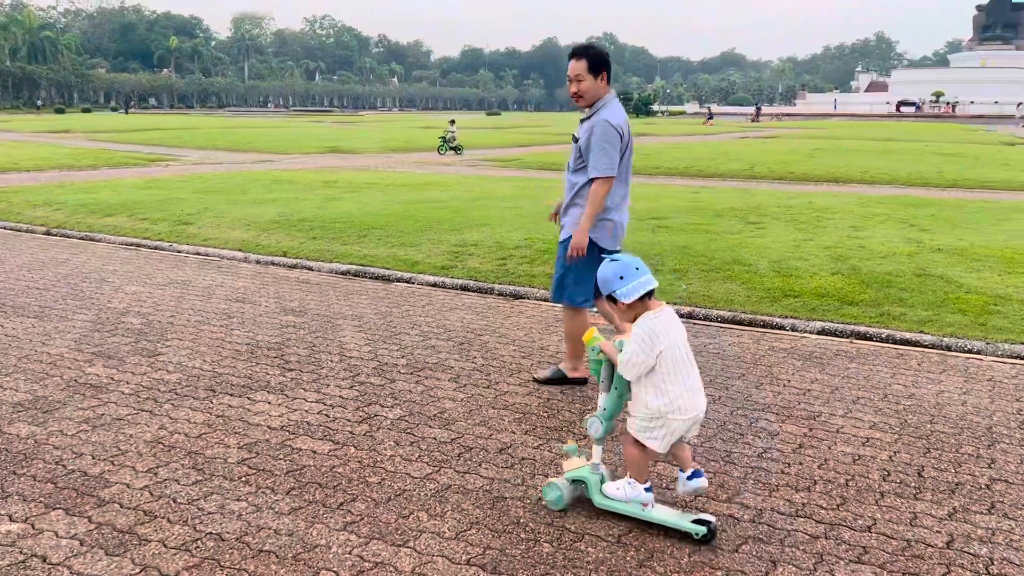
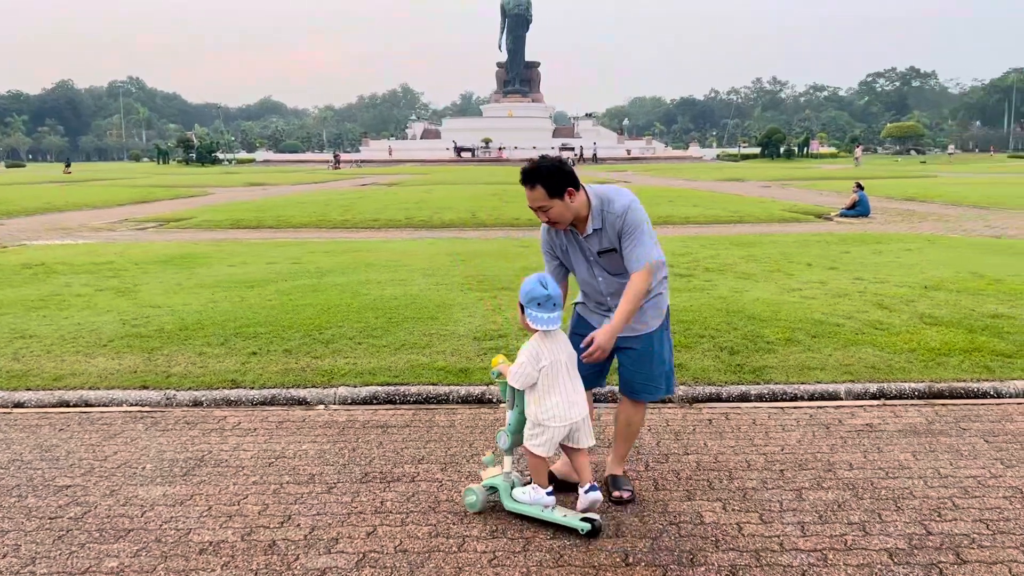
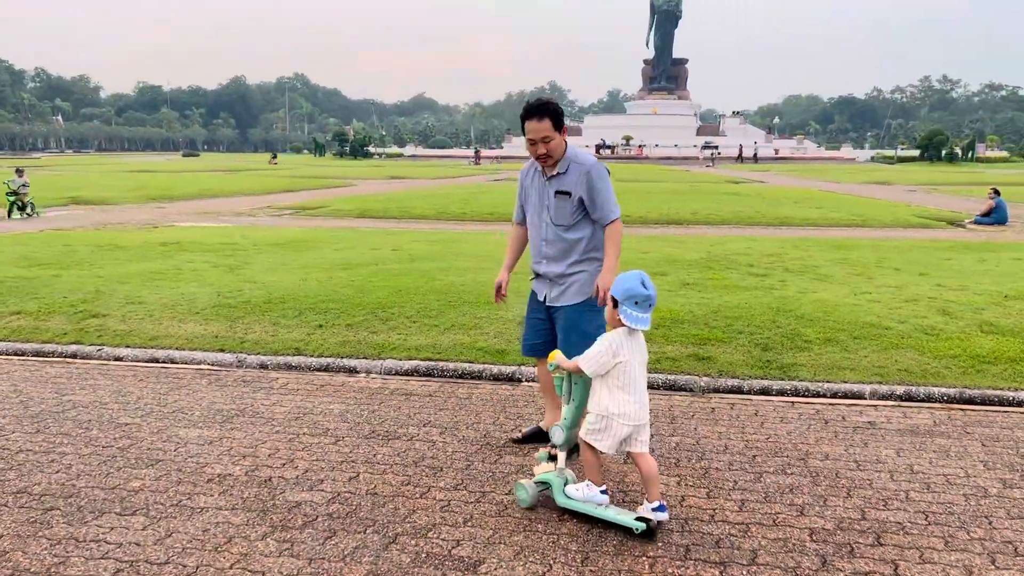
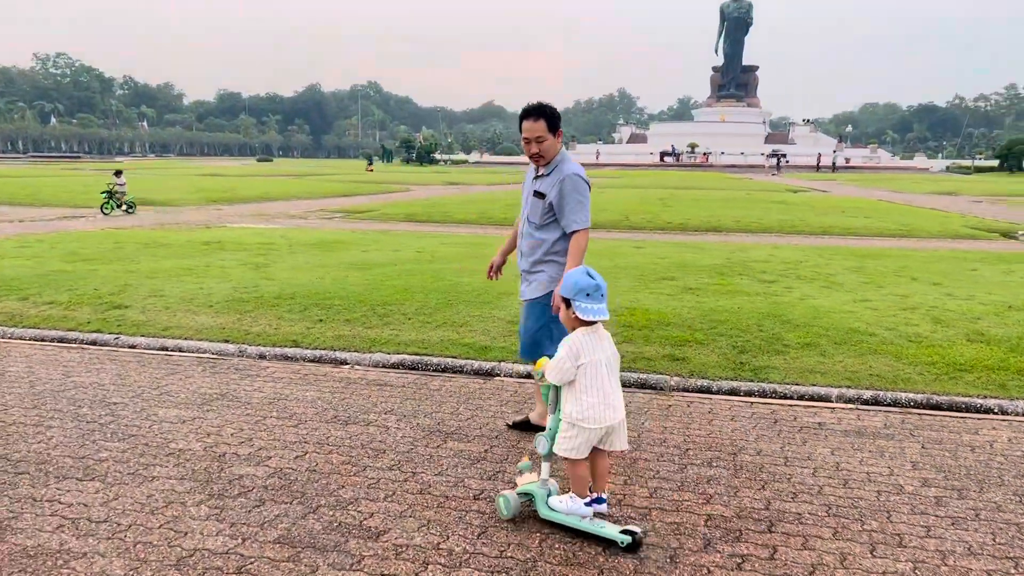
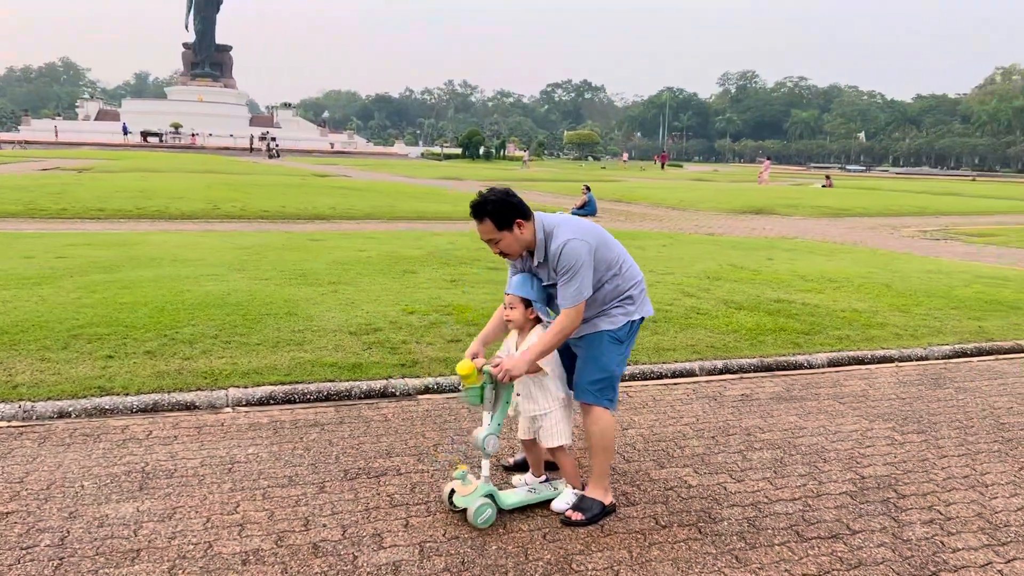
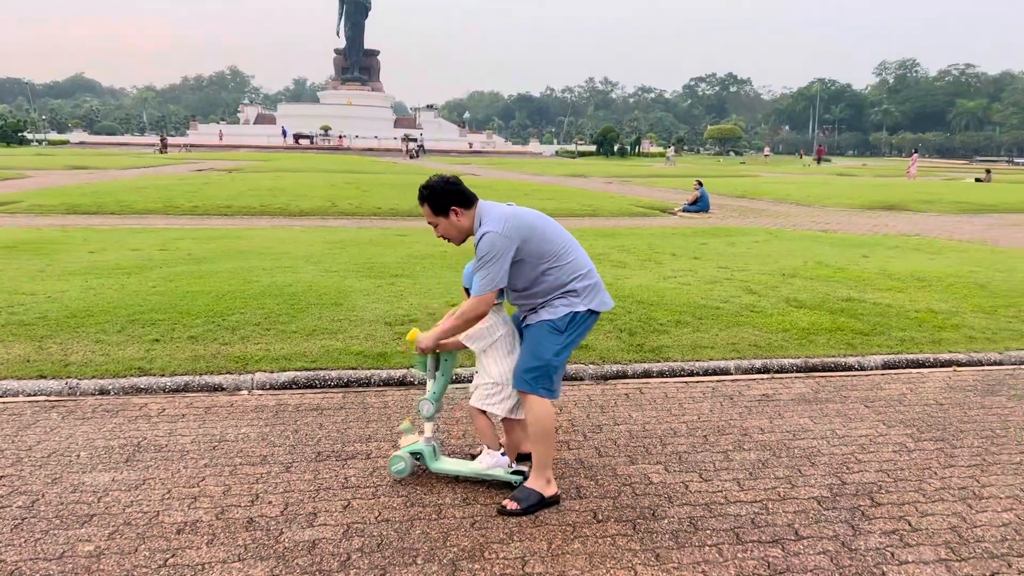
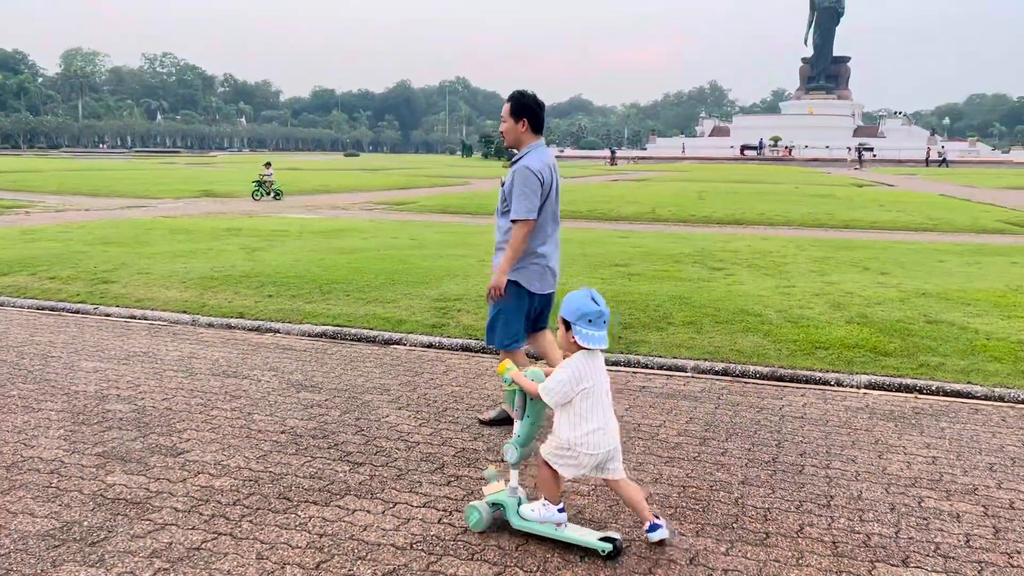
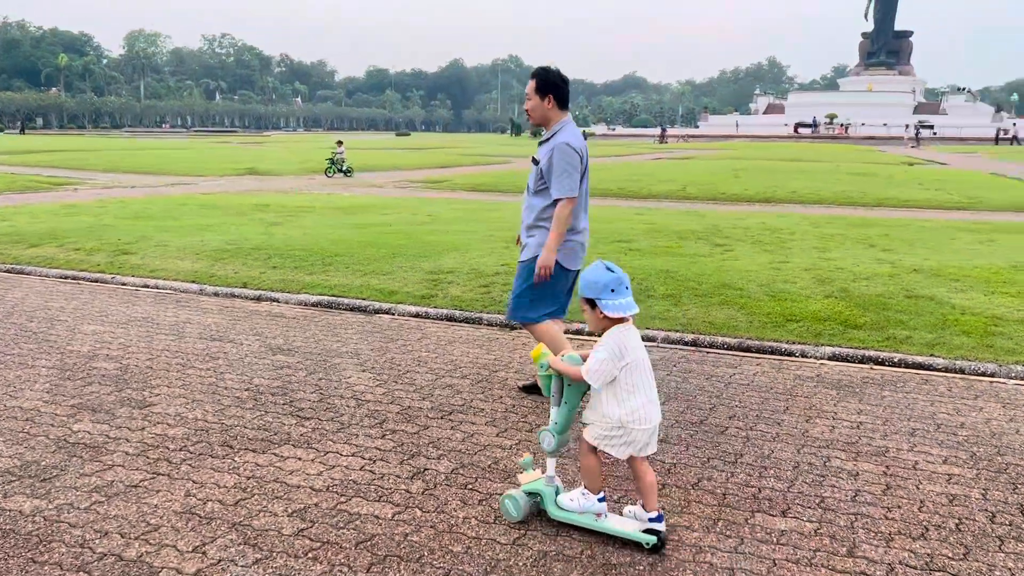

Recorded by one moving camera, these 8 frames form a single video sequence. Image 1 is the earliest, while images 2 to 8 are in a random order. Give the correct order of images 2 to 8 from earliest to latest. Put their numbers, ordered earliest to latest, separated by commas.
8, 7, 4, 3, 2, 6, 5
